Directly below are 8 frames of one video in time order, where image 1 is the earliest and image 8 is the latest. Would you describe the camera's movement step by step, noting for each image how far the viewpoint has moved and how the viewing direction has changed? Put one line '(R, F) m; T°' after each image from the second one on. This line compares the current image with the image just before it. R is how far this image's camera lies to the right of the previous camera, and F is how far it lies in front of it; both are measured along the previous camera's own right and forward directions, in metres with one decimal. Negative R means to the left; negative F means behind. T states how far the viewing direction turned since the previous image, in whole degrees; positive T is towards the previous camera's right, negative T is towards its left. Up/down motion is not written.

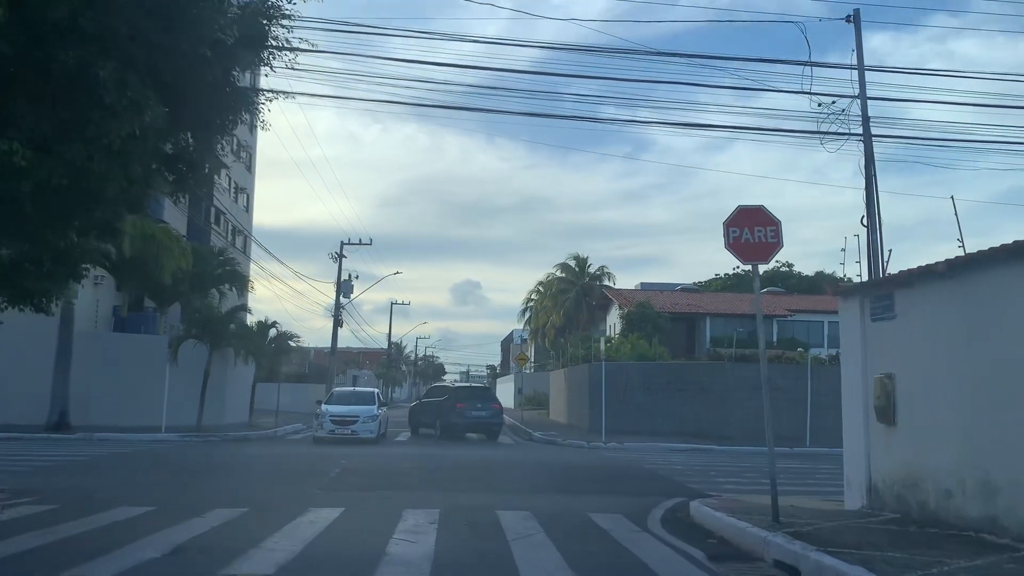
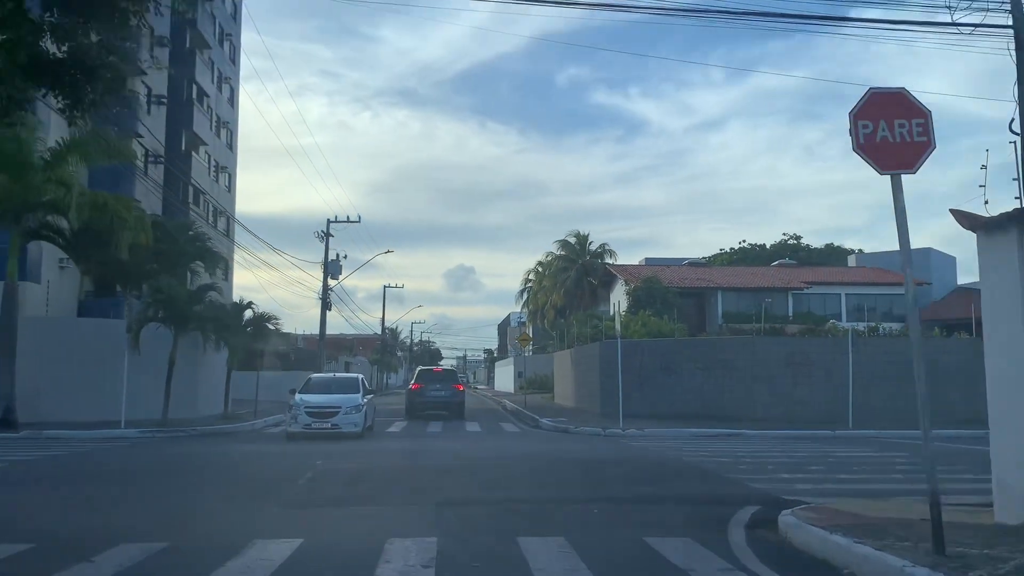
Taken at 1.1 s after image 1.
(-0.2, +3.3) m; 0°
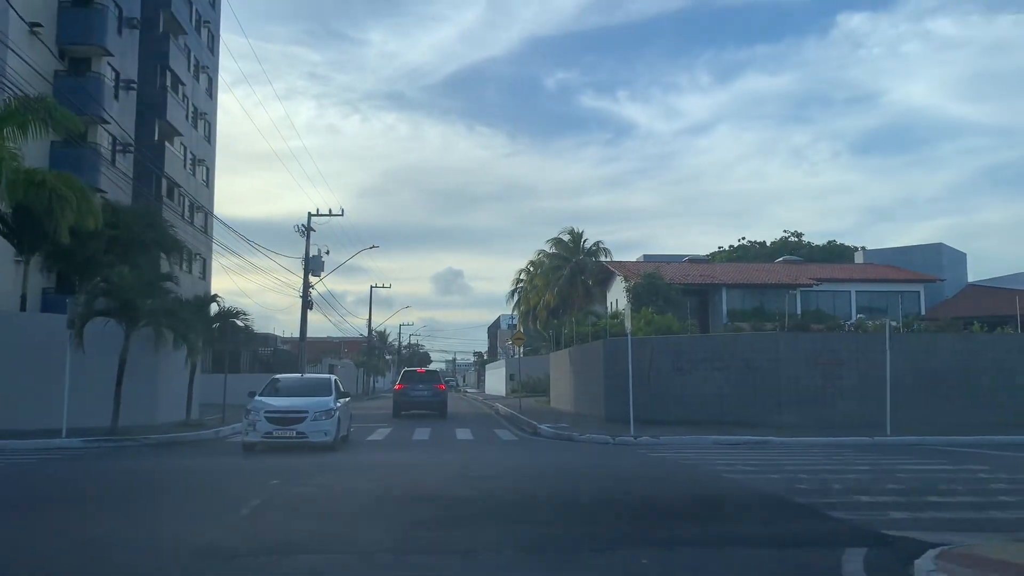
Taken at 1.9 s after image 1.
(-0.2, +2.9) m; +1°
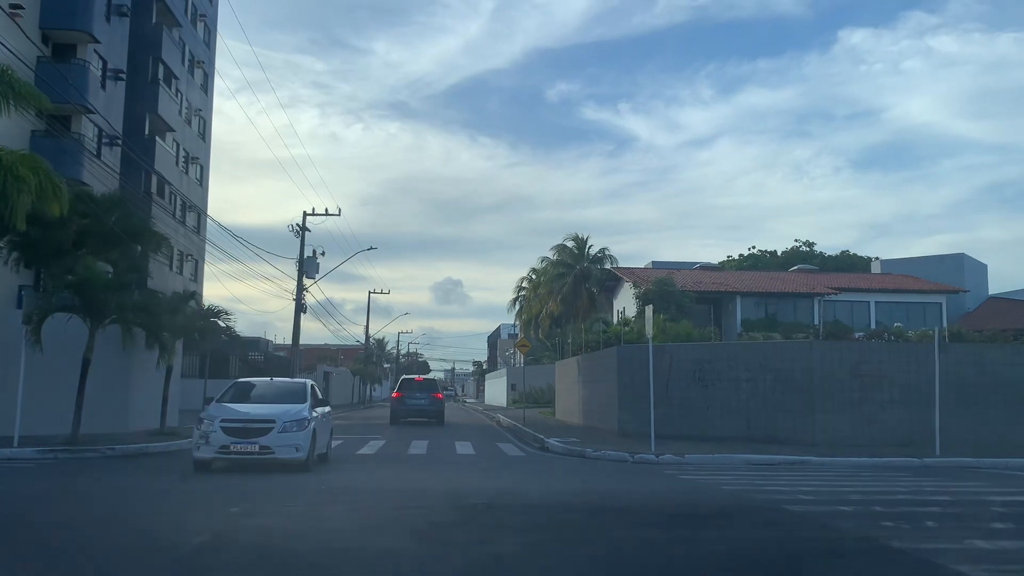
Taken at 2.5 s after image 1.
(-0.2, +2.3) m; 0°
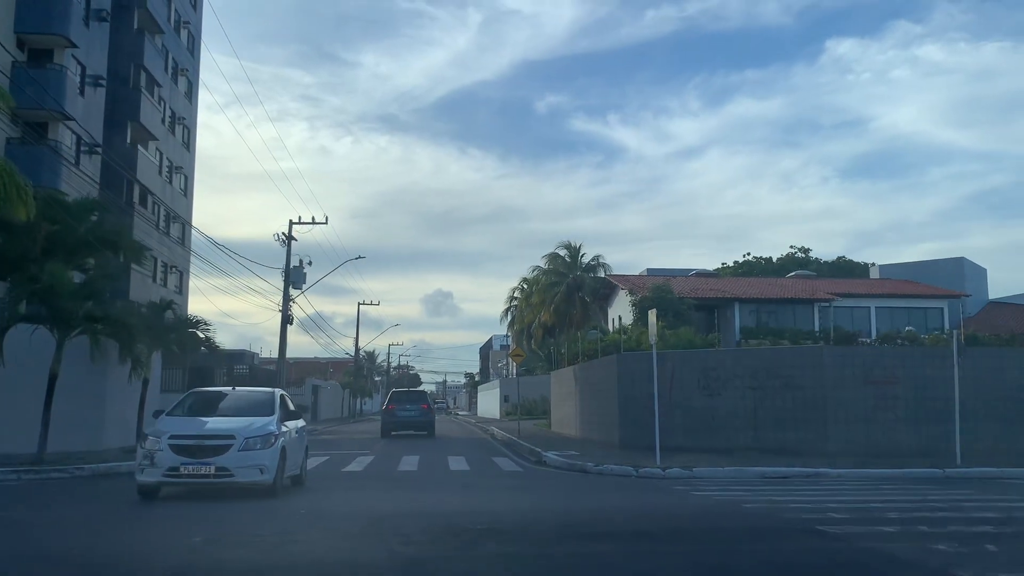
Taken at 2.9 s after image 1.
(-0.1, +1.2) m; +1°
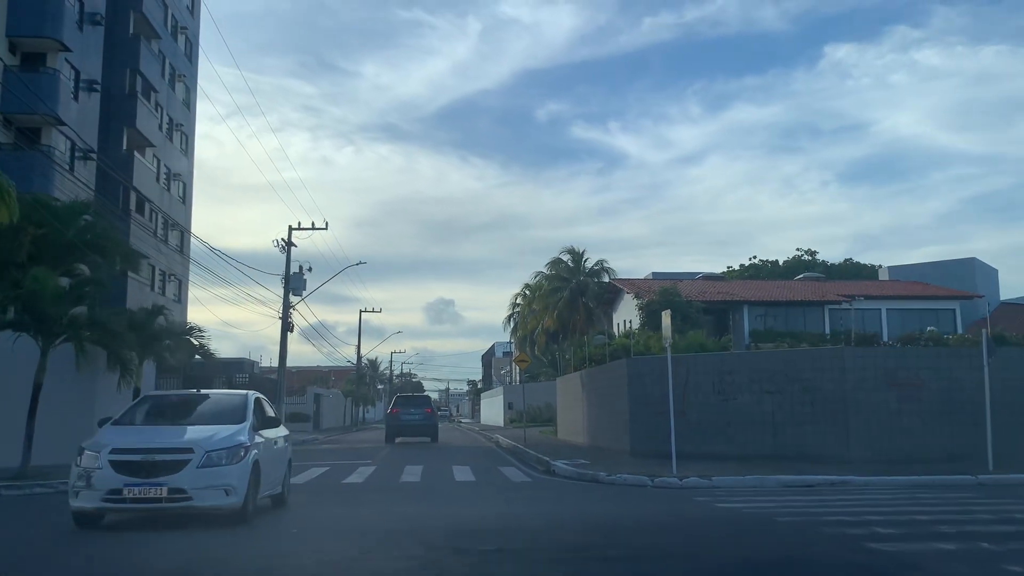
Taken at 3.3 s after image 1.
(-0.1, +0.9) m; 0°
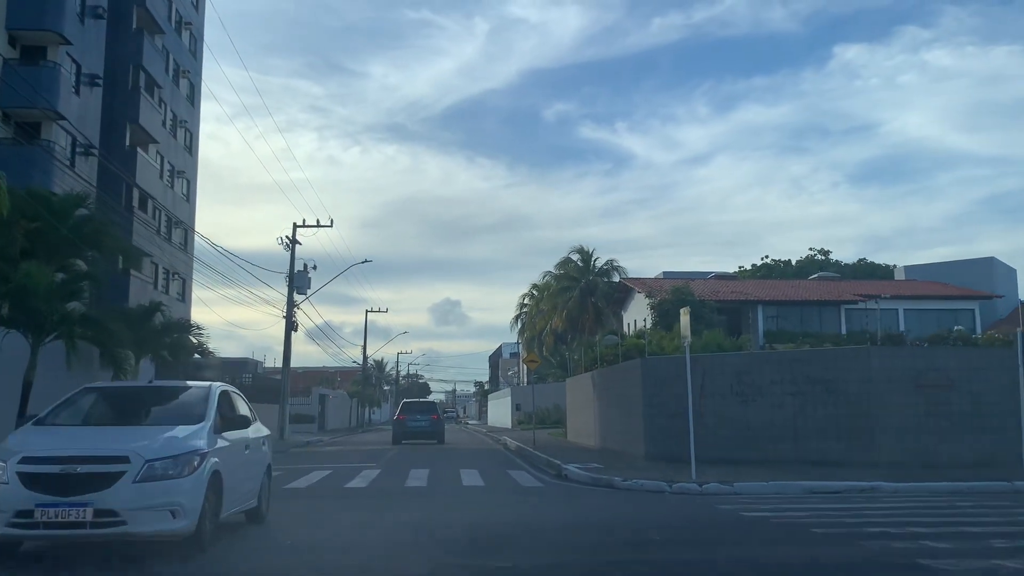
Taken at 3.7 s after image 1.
(-0.1, +0.9) m; 0°
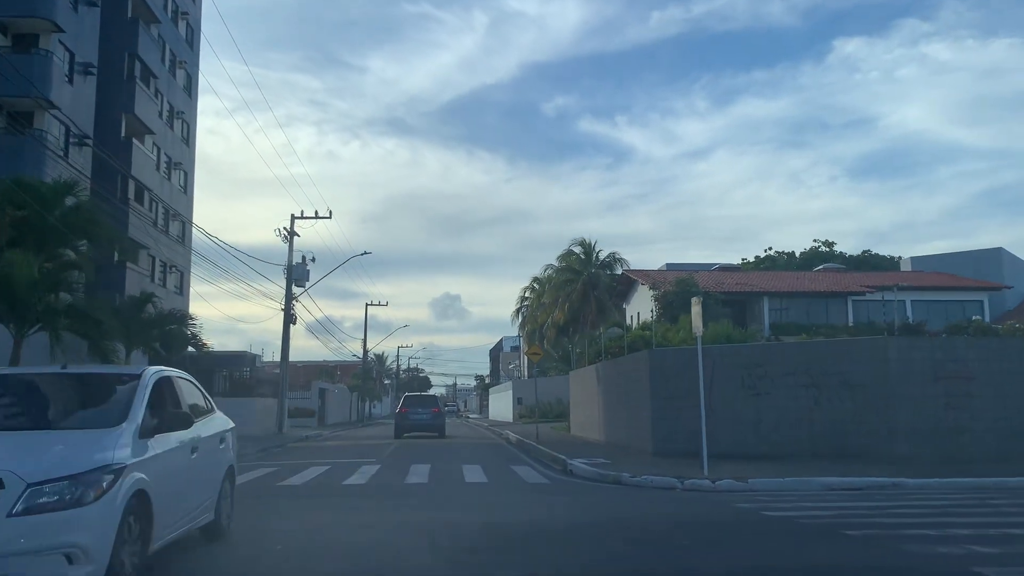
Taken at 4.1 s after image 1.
(-0.1, +0.7) m; 0°
